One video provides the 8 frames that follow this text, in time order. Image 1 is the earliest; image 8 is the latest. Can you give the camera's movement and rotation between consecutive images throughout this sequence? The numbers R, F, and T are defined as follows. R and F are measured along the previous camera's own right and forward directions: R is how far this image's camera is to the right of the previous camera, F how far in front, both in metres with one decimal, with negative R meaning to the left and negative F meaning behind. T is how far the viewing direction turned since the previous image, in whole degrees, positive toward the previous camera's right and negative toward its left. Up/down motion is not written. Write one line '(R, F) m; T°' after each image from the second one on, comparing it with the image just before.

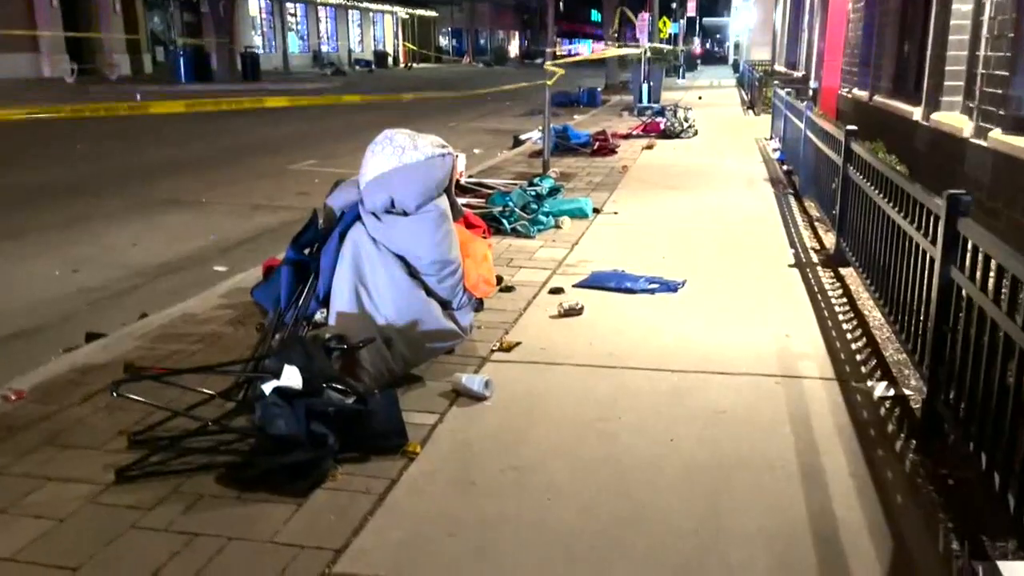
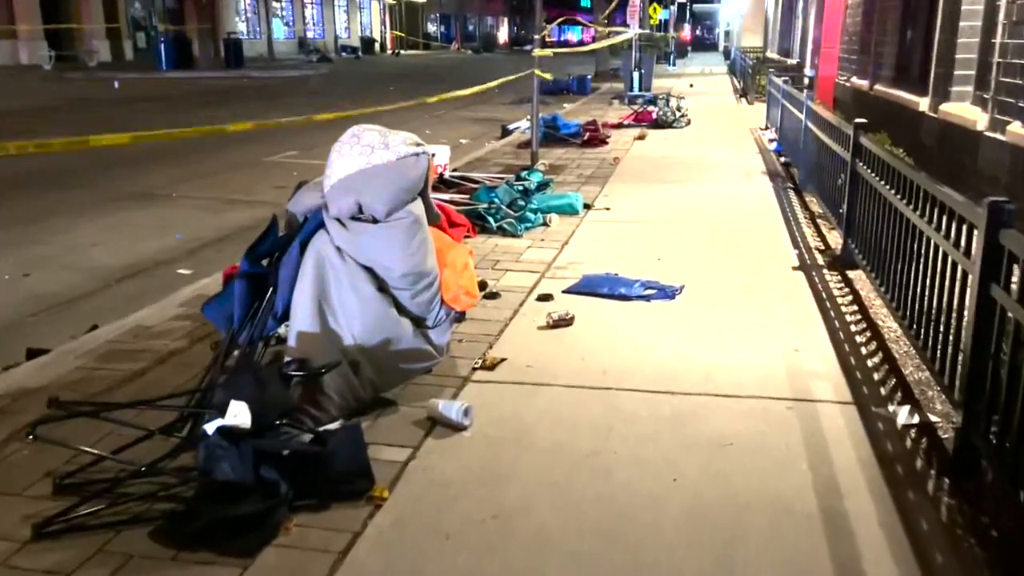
(0.0, +0.4) m; +1°
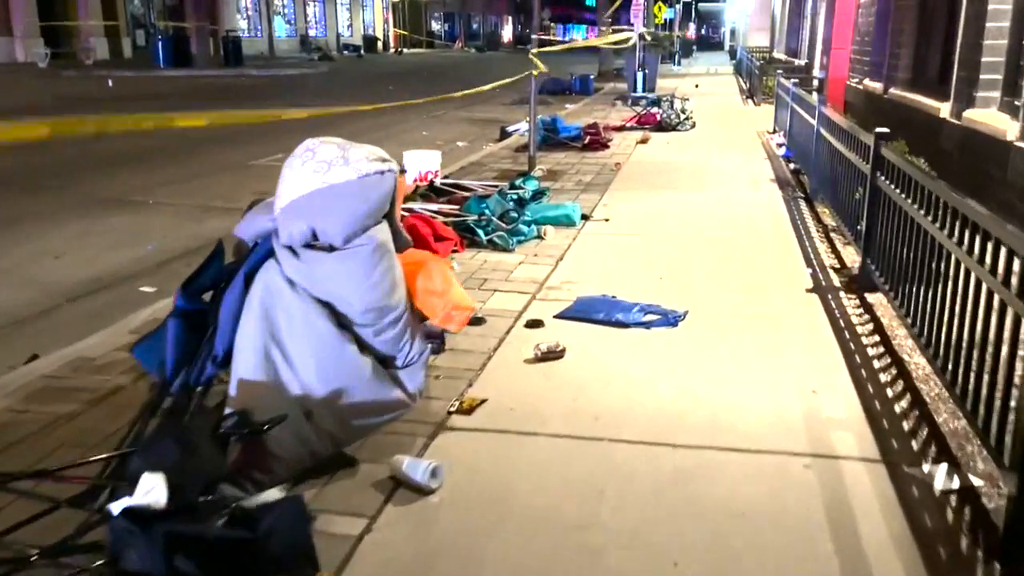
(+0.1, +0.5) m; 0°
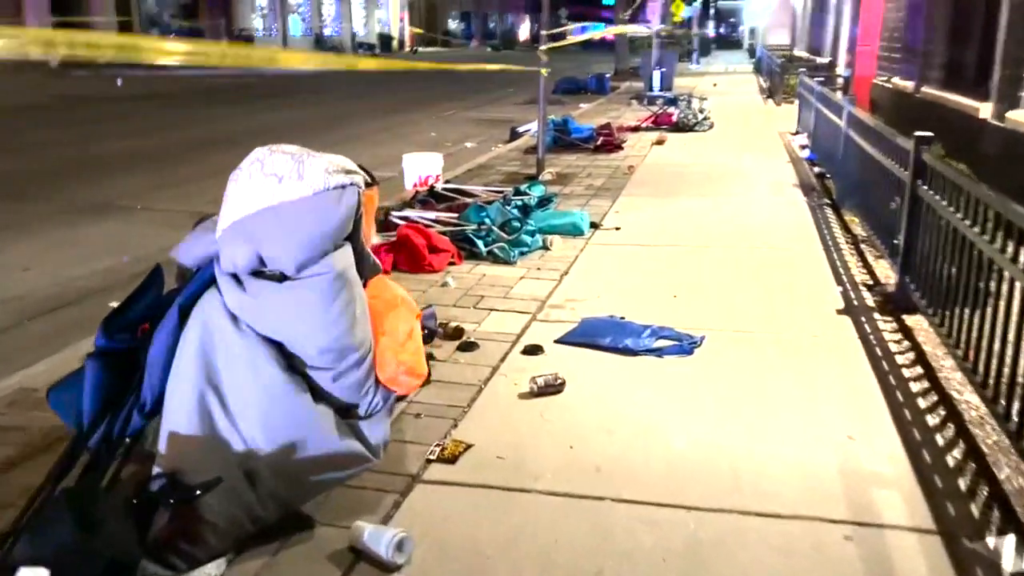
(+0.1, +0.5) m; -1°
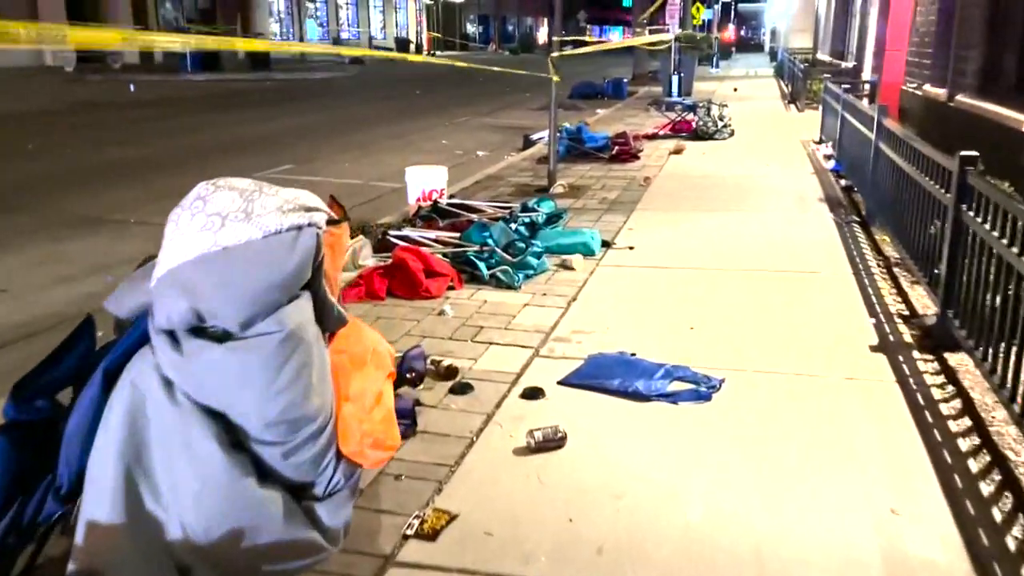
(+0.1, +0.4) m; -1°
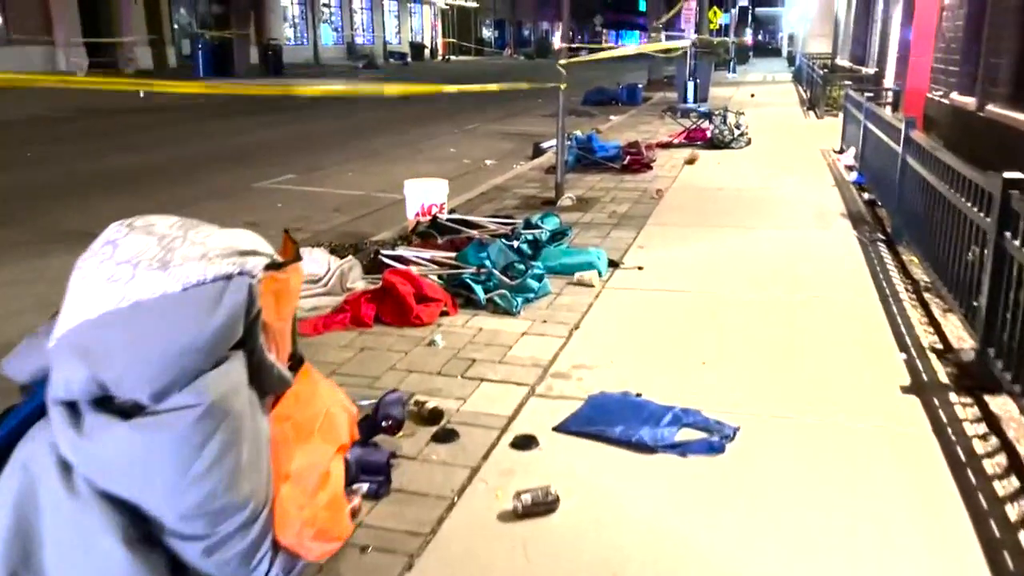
(+0.1, +0.4) m; -1°
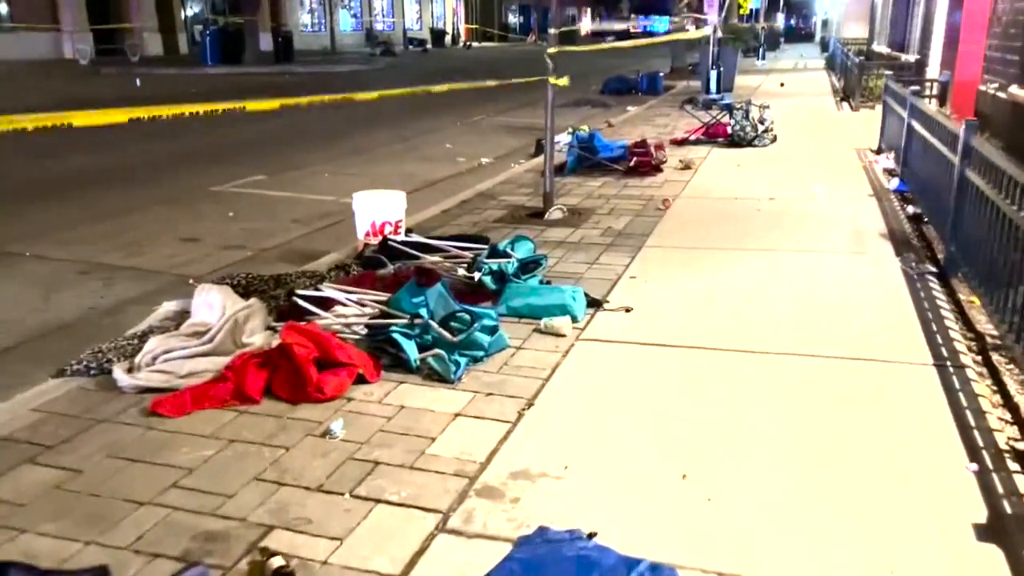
(+0.5, +1.3) m; -2°
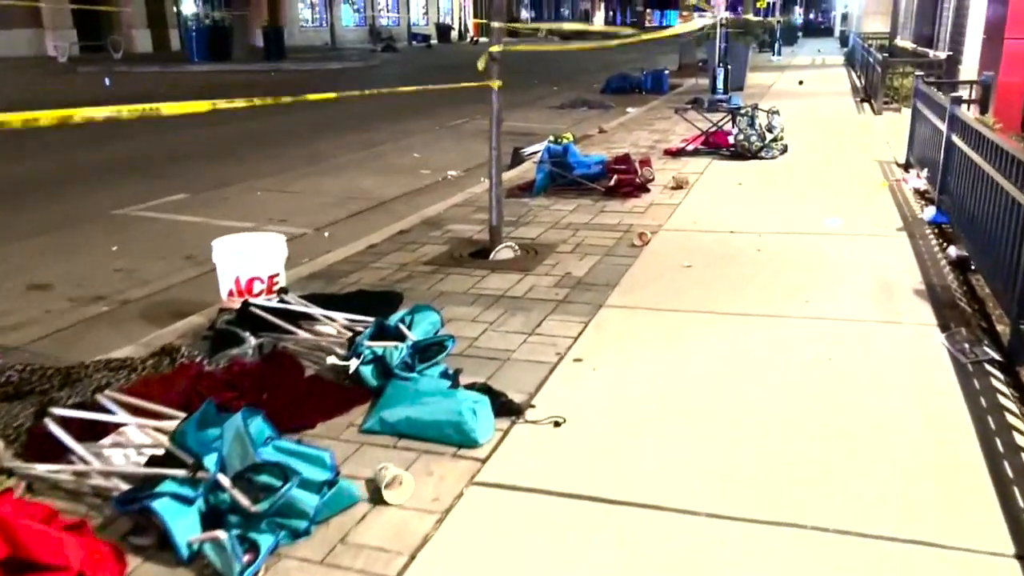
(+0.6, +1.6) m; -1°
